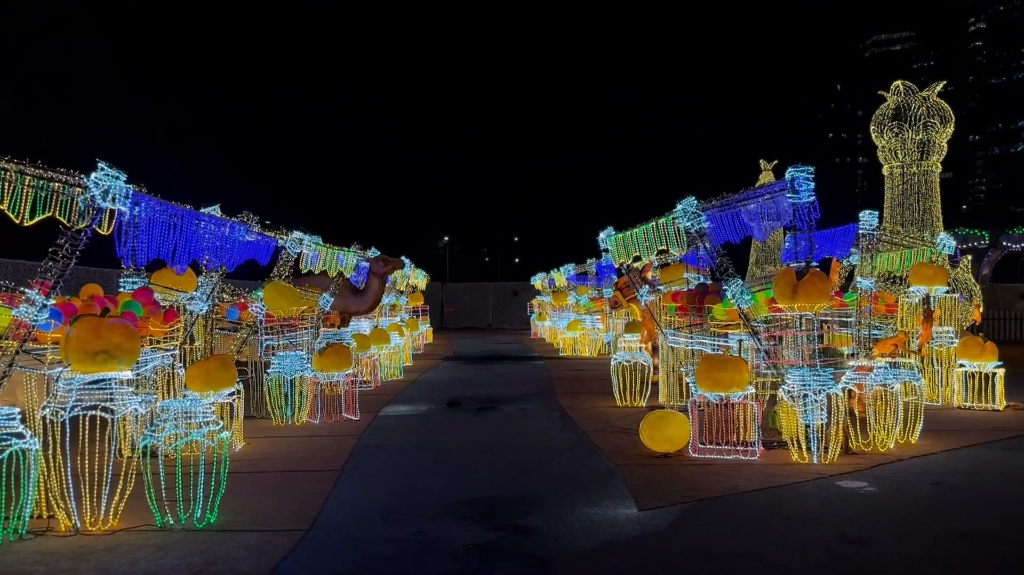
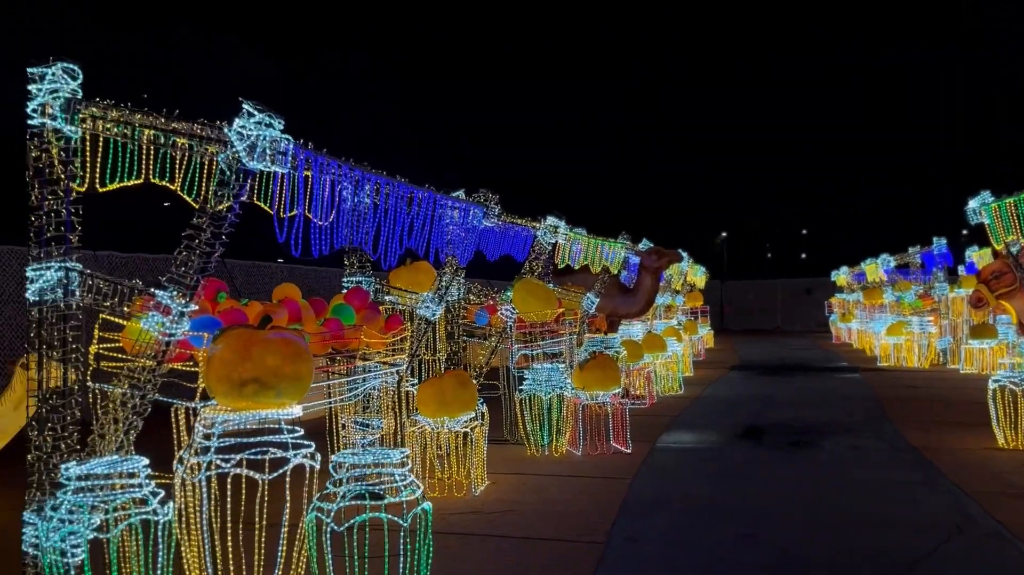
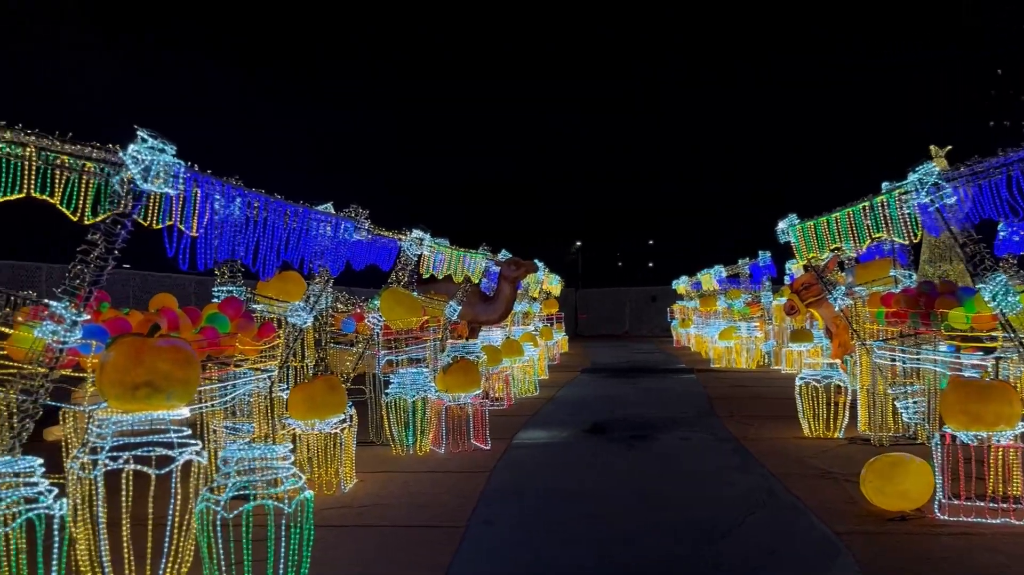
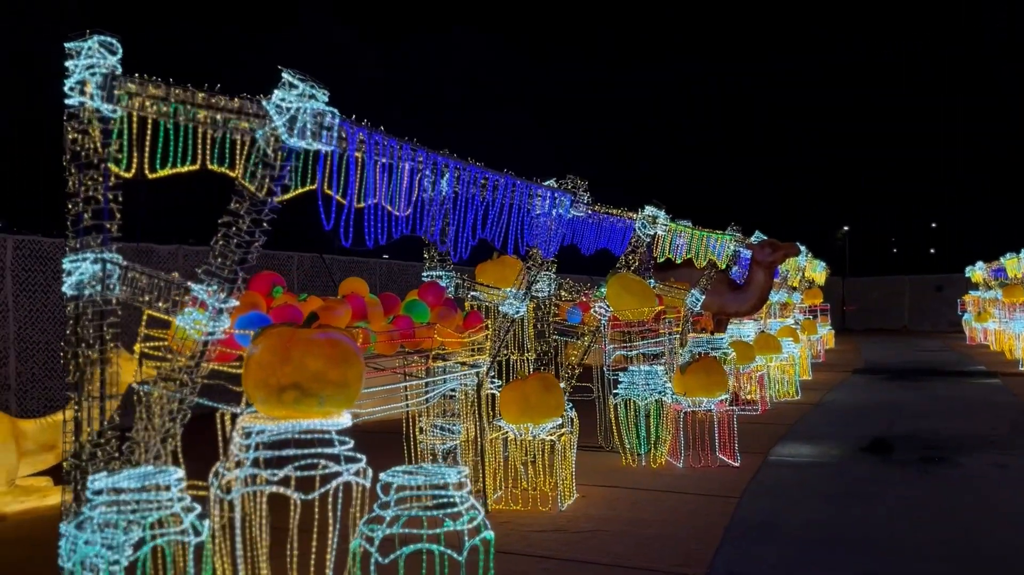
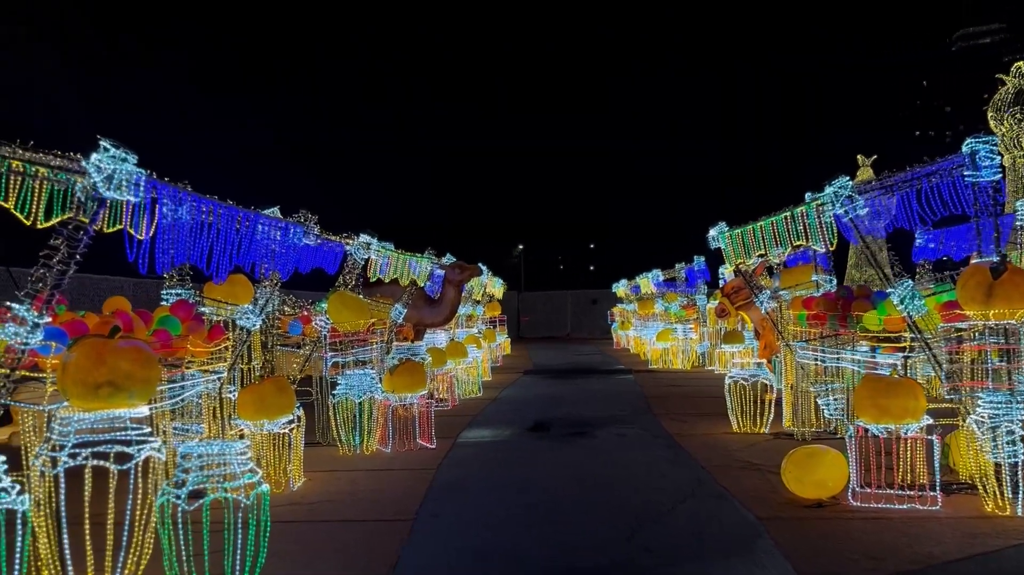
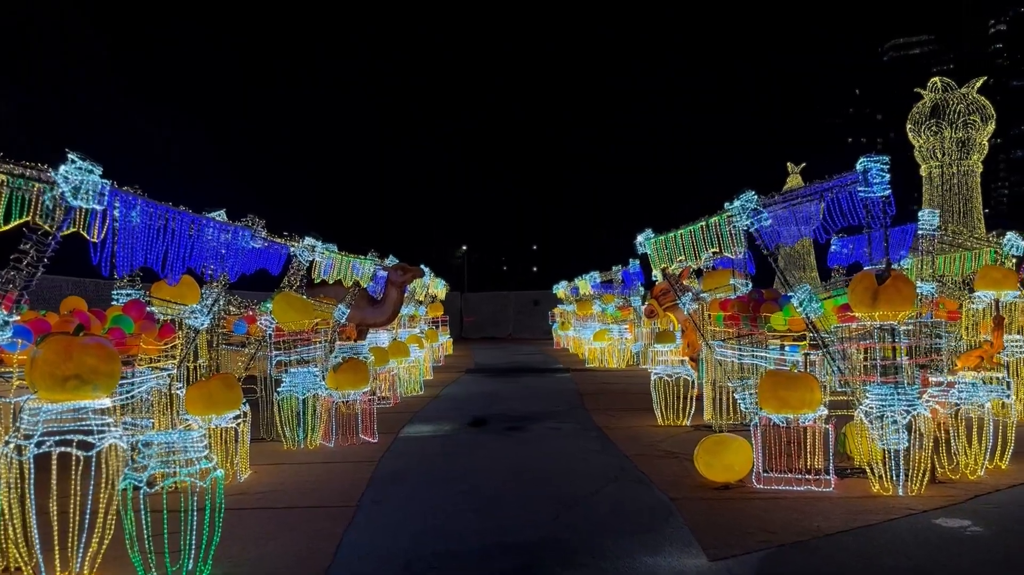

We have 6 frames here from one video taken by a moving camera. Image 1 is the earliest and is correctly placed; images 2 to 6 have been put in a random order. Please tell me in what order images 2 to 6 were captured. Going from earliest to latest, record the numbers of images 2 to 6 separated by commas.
6, 5, 3, 2, 4
